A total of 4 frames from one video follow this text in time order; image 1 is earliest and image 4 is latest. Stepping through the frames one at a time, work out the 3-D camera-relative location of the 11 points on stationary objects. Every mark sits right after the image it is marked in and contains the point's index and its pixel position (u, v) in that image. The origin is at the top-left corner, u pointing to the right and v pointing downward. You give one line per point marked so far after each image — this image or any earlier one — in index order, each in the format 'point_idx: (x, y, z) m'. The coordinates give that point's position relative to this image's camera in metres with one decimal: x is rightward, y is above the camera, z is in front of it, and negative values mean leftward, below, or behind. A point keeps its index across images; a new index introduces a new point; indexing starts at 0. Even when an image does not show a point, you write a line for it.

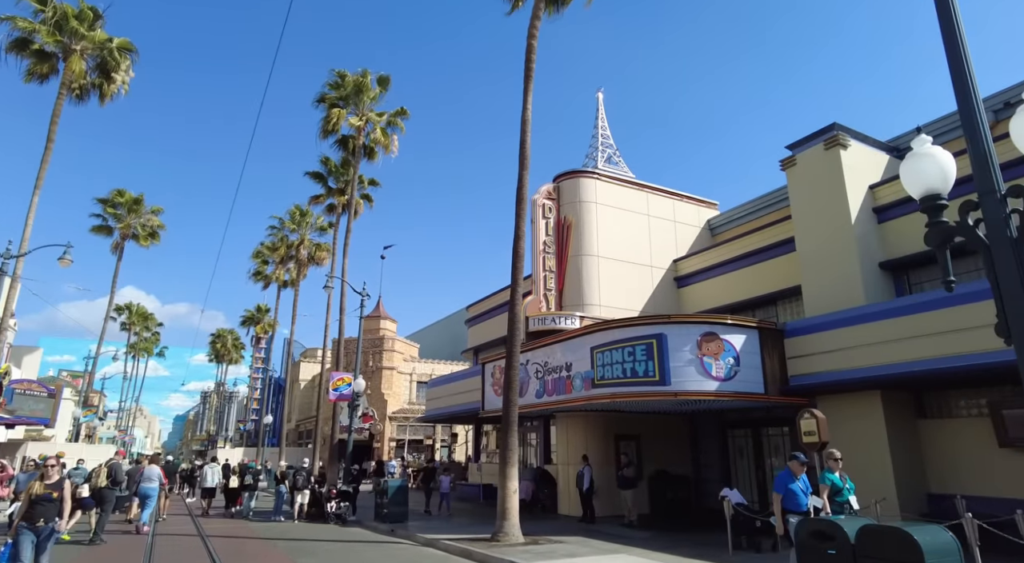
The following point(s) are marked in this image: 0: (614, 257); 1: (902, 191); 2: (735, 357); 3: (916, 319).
0: (+3.1, +0.7, +20.0) m
1: (+9.0, +2.1, +15.4) m
2: (+4.8, -1.6, +14.2) m
3: (+8.1, -0.8, +13.3) m
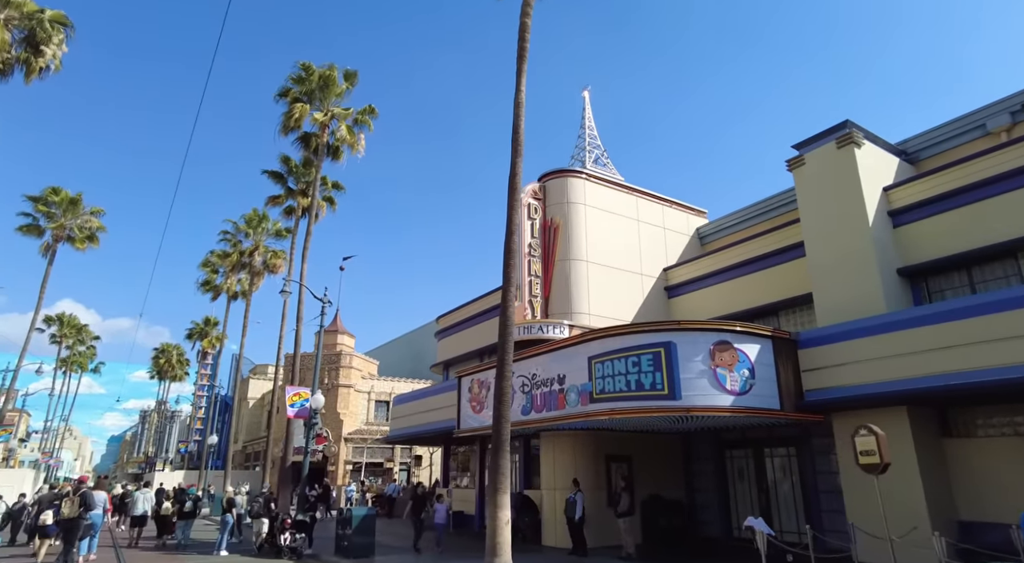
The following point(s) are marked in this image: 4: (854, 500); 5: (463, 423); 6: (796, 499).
0: (+2.6, +0.5, +18.6) m
1: (+8.8, +1.9, +14.4) m
2: (+4.6, -1.7, +12.8) m
3: (+8.0, -0.9, +12.2) m
4: (+6.7, -4.3, +13.0) m
5: (-1.4, -3.9, +18.2) m
6: (+6.4, -4.9, +14.9) m
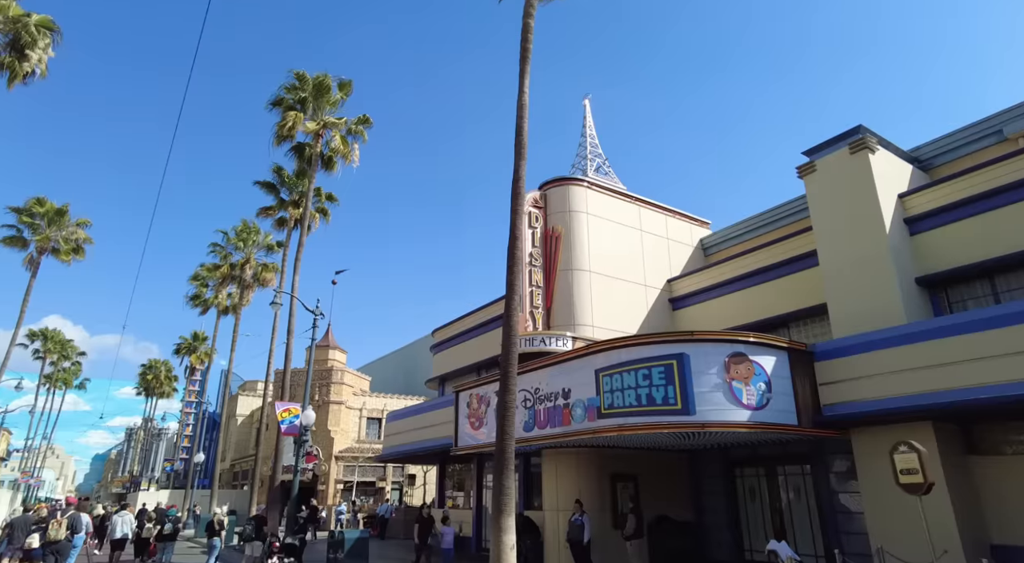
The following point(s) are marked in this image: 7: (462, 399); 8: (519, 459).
0: (+2.6, +0.2, +18.0) m
1: (+8.8, +1.7, +13.9) m
2: (+4.6, -1.8, +12.1) m
3: (+8.0, -1.0, +11.6) m
4: (+6.8, -4.5, +12.3) m
5: (-1.4, -4.2, +17.4) m
6: (+6.4, -5.1, +14.2) m
7: (-1.4, -3.1, +17.8) m
8: (+0.2, -4.8, +17.8) m
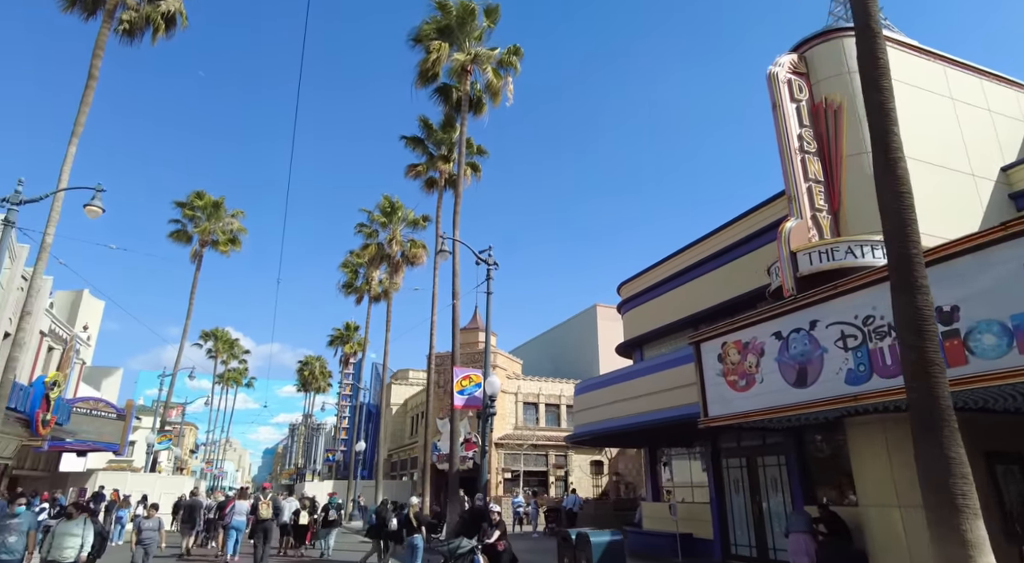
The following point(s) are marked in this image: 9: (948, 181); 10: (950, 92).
0: (+7.4, +2.3, +12.1) m
1: (+12.7, +4.0, +6.9) m
2: (+8.5, +0.2, +6.0) m
3: (+11.6, +1.3, +4.9) m
4: (+10.7, -2.2, +5.8) m
5: (+3.7, -2.4, +12.4) m
6: (+10.8, -2.9, +7.8) m
7: (+3.7, -1.3, +12.7) m
8: (+5.4, -2.8, +12.5) m
9: (+7.9, +1.8, +12.2) m
10: (+8.8, +3.8, +13.4) m
